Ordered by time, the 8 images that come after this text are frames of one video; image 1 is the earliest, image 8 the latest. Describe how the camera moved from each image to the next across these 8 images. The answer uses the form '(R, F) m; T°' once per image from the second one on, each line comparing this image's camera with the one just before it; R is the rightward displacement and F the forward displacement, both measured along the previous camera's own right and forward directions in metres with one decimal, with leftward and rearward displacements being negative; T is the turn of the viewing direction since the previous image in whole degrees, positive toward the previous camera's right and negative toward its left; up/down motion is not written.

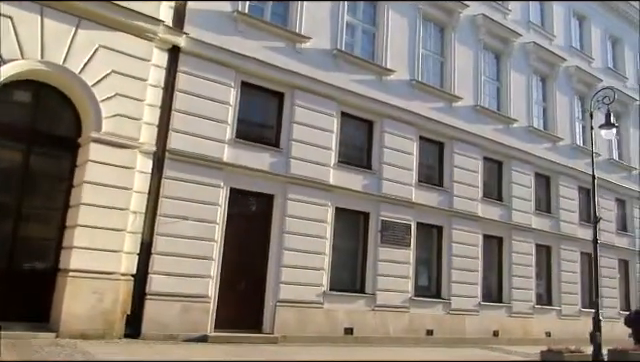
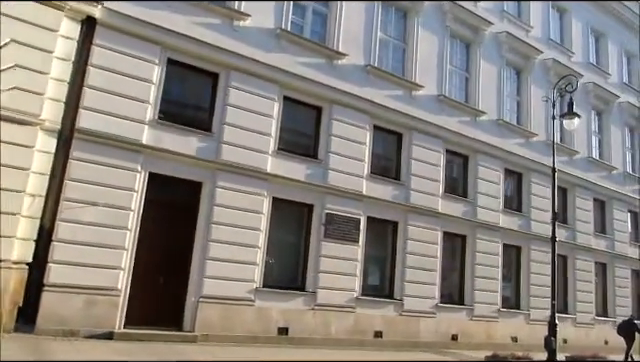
(+1.6, +0.9) m; 0°
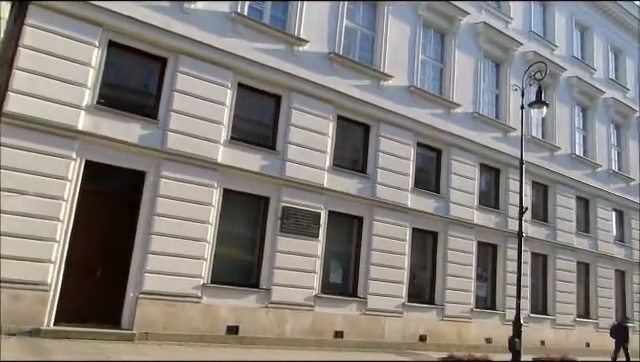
(+1.1, +0.6) m; 0°
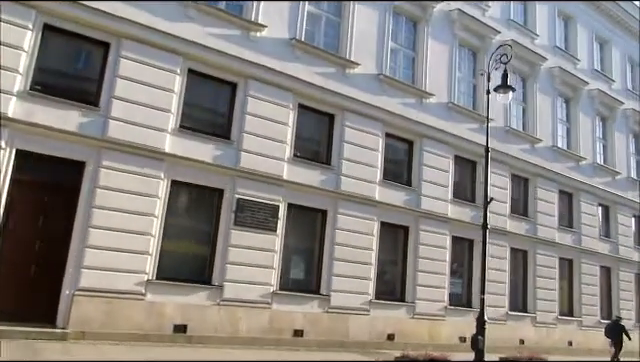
(+1.0, +0.6) m; 0°
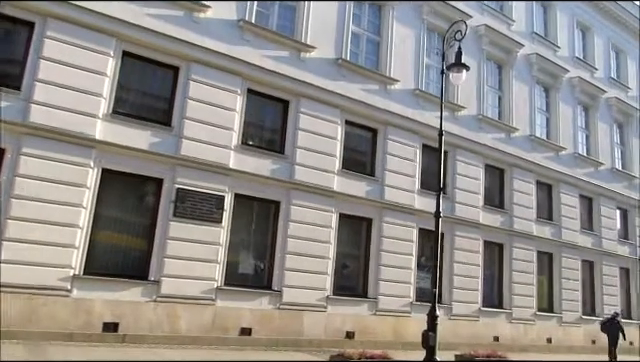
(+1.2, +0.7) m; 0°
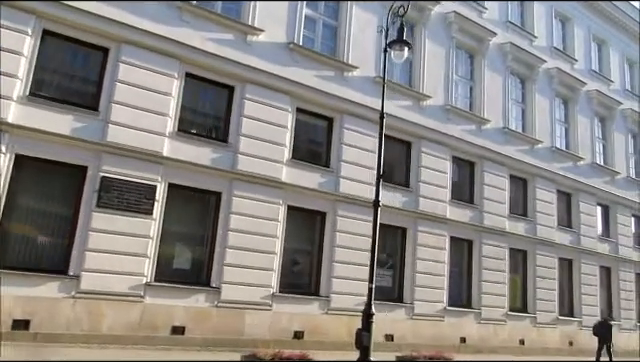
(+1.4, +0.7) m; 0°
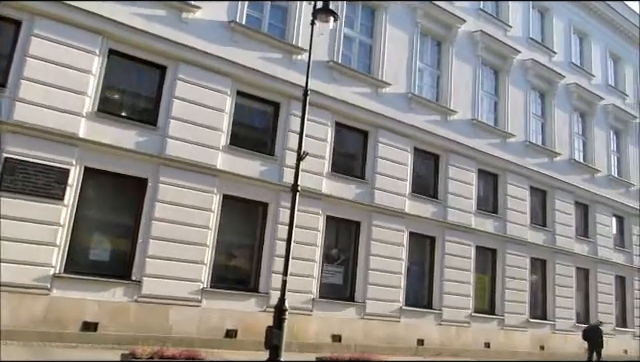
(+1.5, +0.8) m; 0°
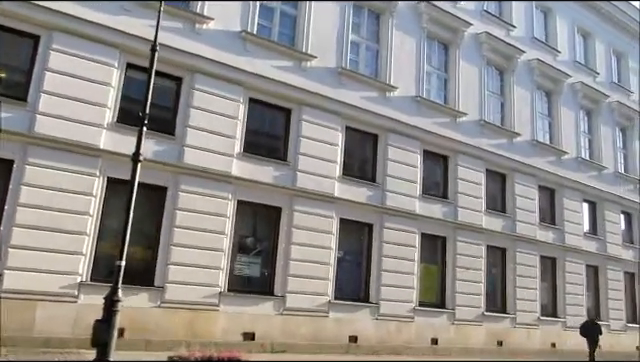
(+2.3, +1.2) m; -1°
